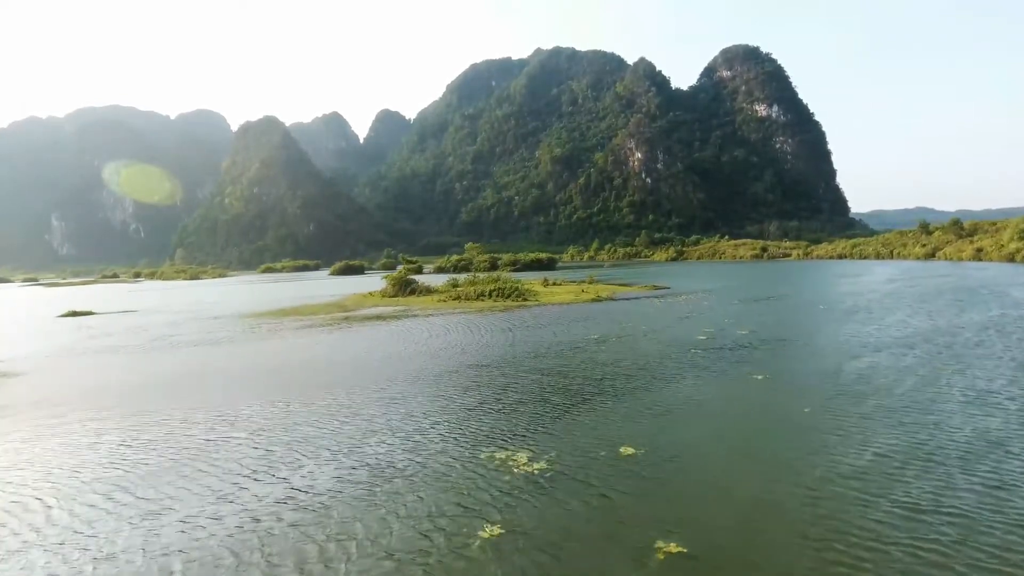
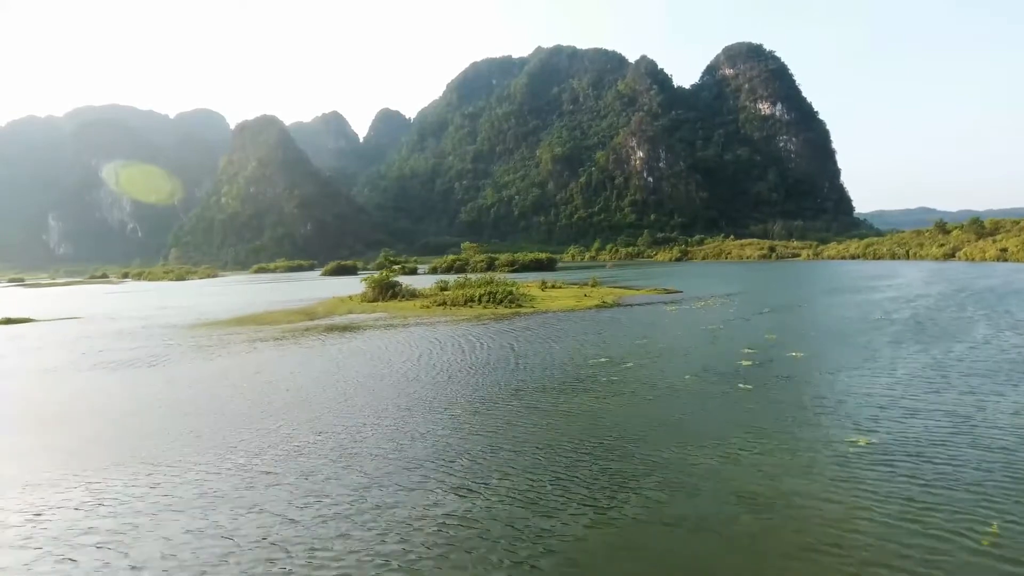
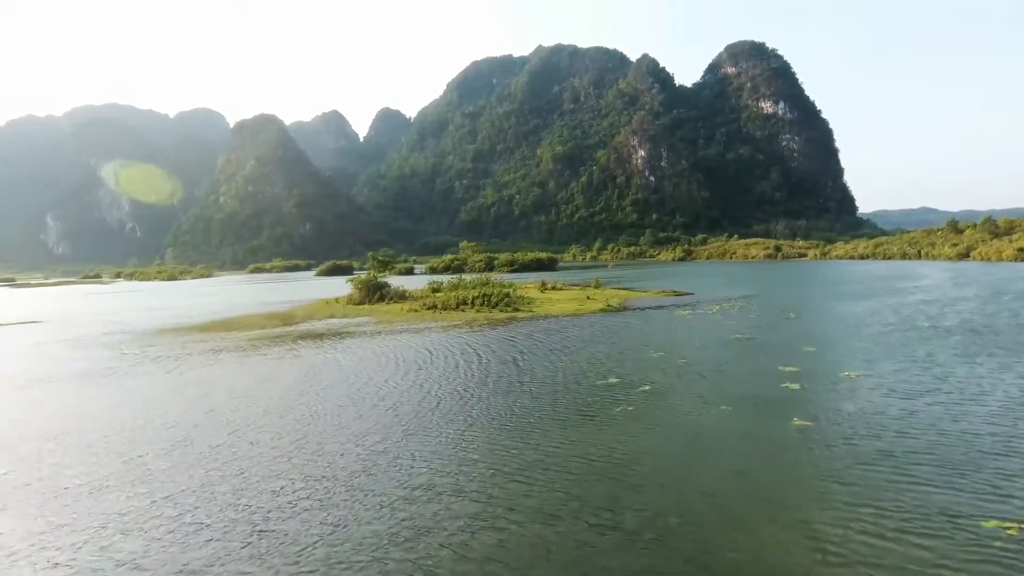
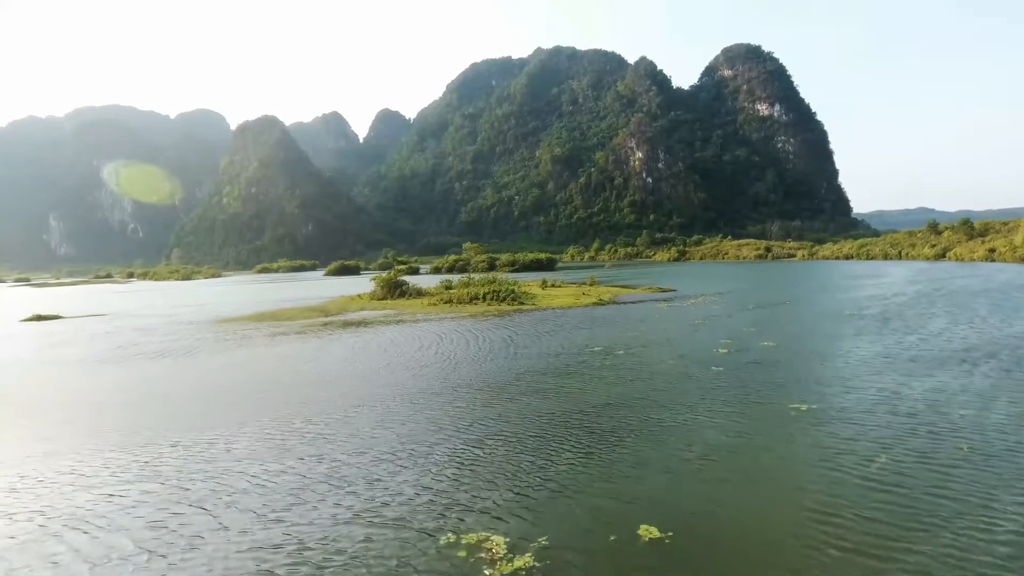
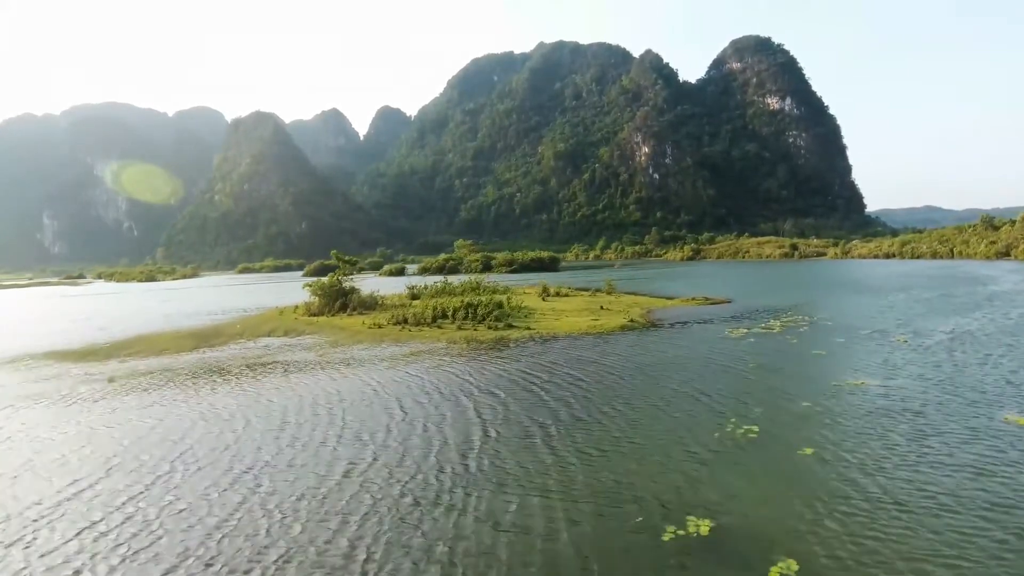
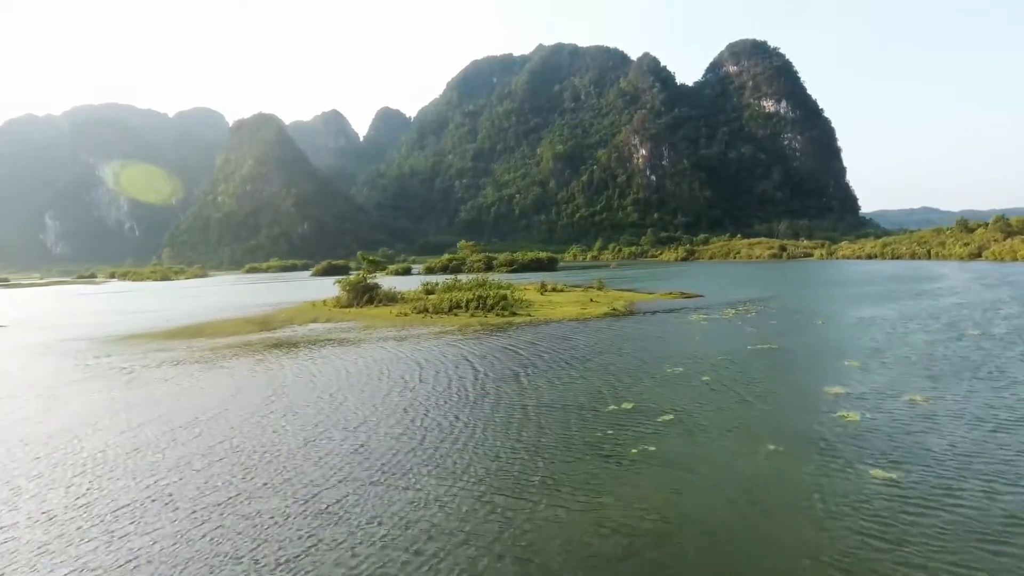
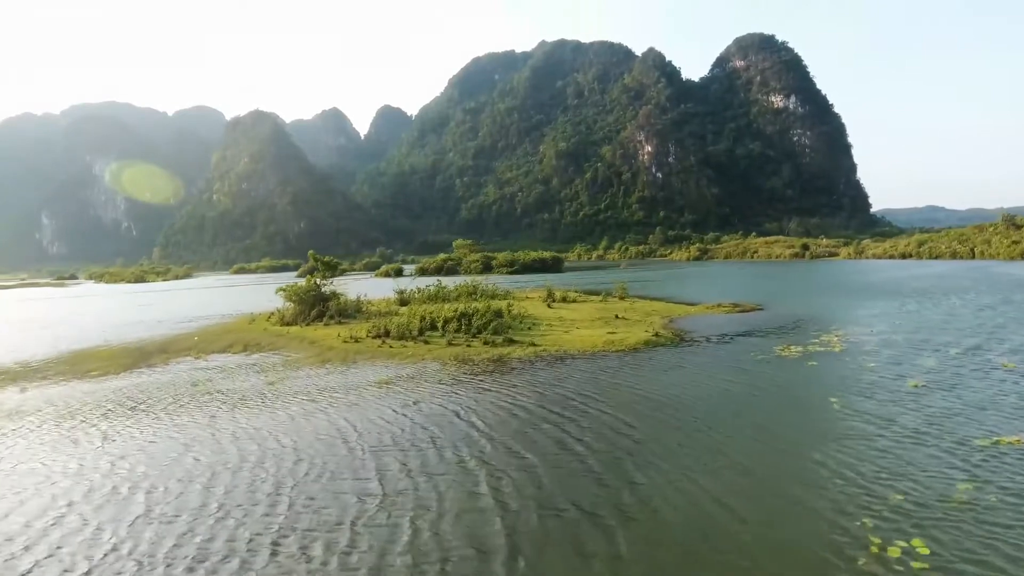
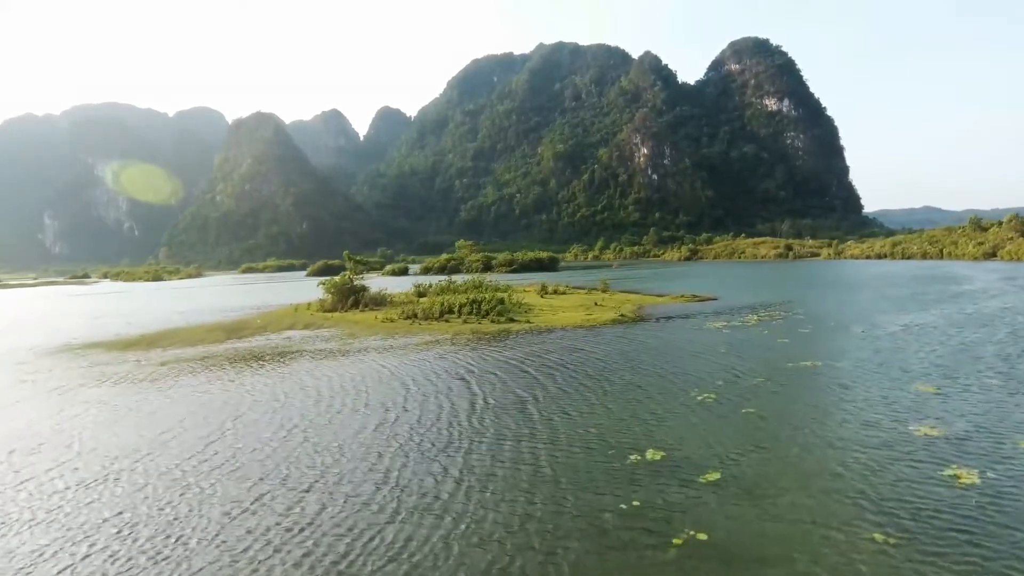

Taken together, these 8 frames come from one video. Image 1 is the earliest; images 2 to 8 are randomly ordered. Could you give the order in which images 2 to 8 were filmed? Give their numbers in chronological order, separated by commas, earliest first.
4, 2, 3, 6, 8, 5, 7
